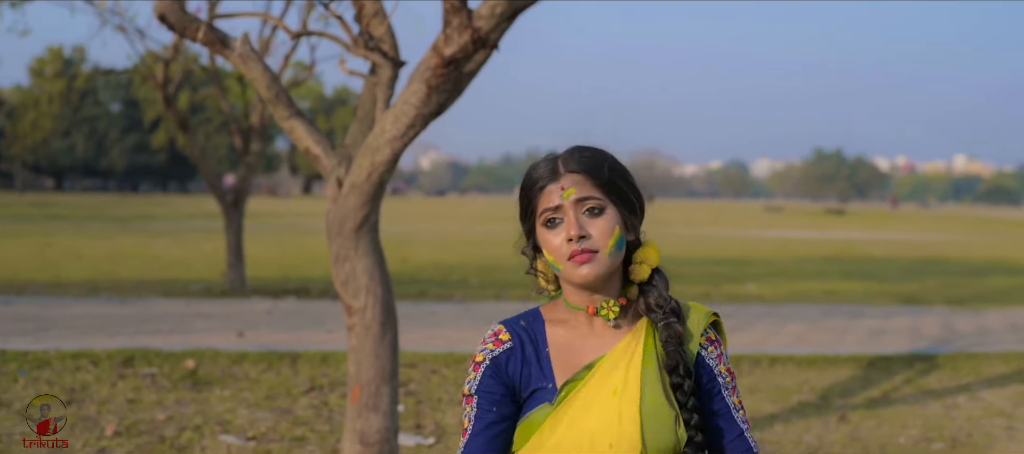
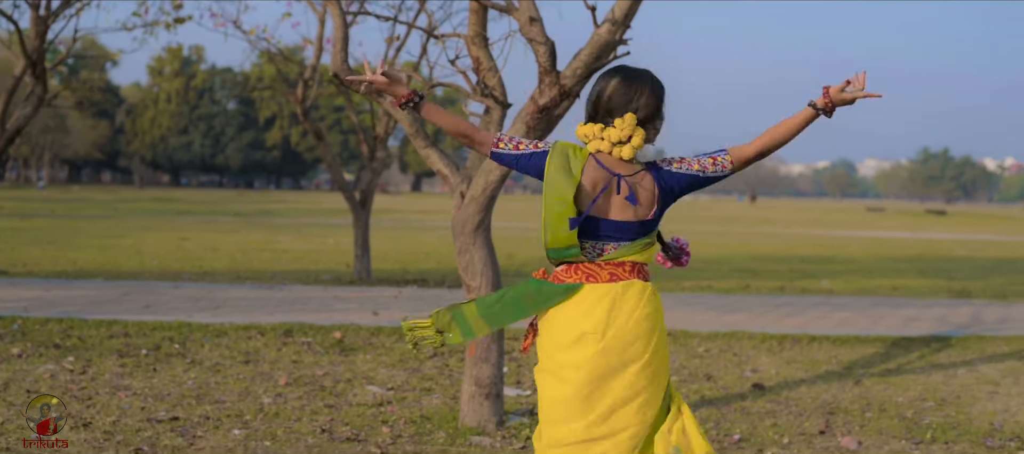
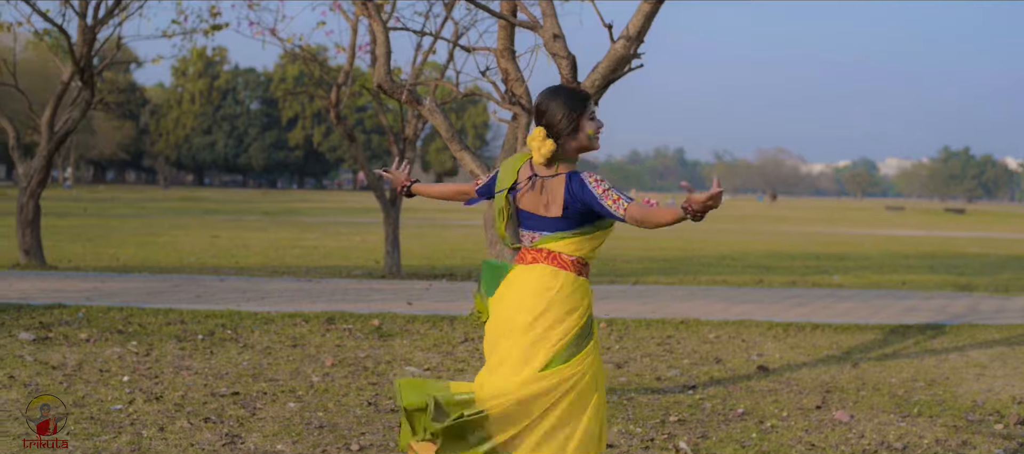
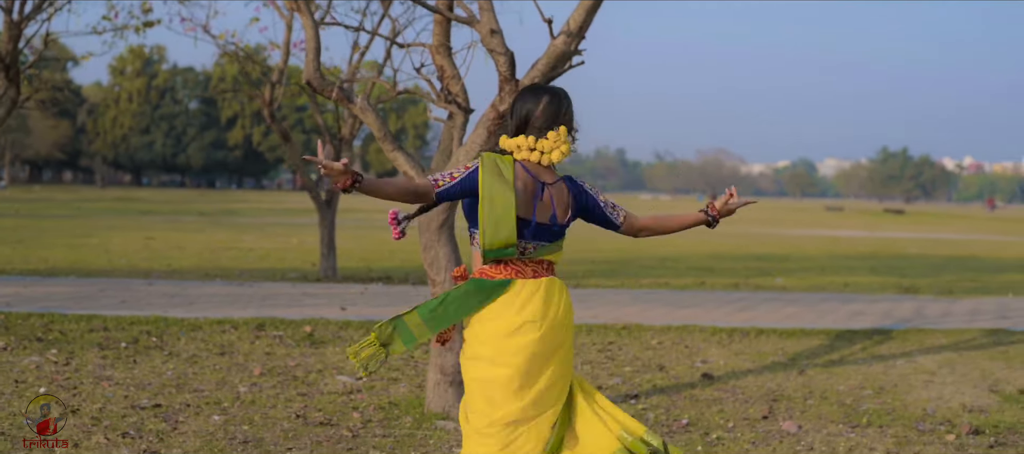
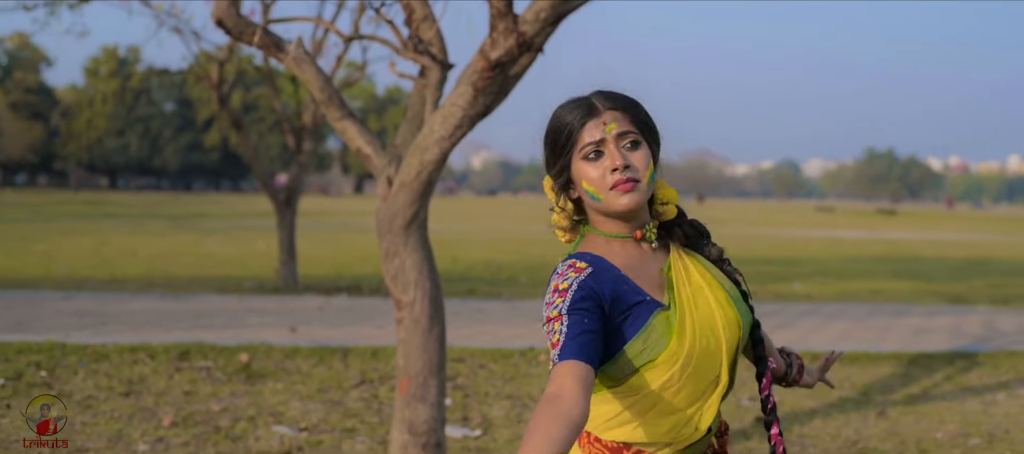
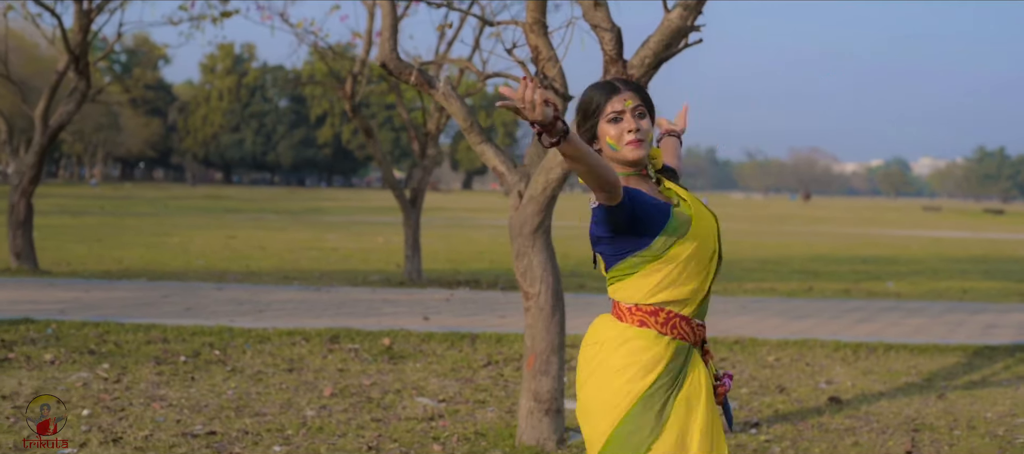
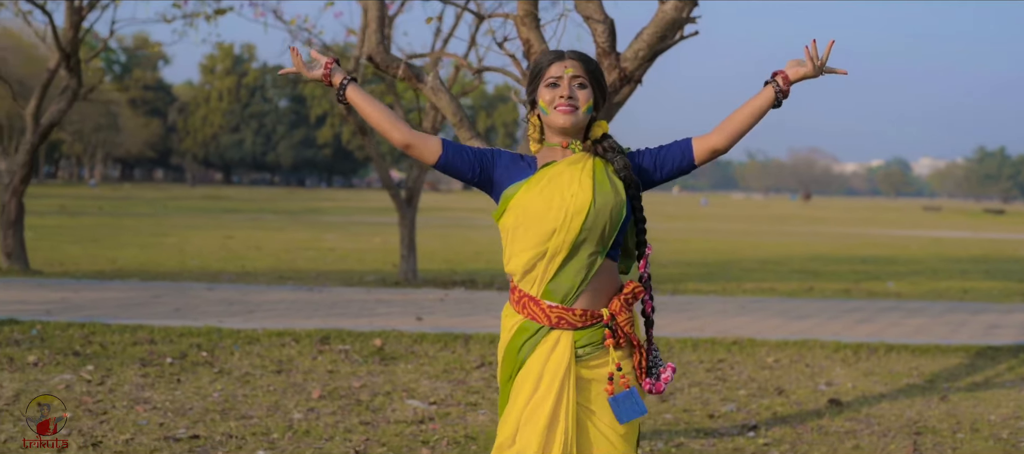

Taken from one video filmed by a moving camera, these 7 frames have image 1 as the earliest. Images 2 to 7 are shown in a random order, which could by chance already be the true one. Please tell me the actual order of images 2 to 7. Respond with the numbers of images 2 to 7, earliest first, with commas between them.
5, 7, 6, 2, 4, 3
